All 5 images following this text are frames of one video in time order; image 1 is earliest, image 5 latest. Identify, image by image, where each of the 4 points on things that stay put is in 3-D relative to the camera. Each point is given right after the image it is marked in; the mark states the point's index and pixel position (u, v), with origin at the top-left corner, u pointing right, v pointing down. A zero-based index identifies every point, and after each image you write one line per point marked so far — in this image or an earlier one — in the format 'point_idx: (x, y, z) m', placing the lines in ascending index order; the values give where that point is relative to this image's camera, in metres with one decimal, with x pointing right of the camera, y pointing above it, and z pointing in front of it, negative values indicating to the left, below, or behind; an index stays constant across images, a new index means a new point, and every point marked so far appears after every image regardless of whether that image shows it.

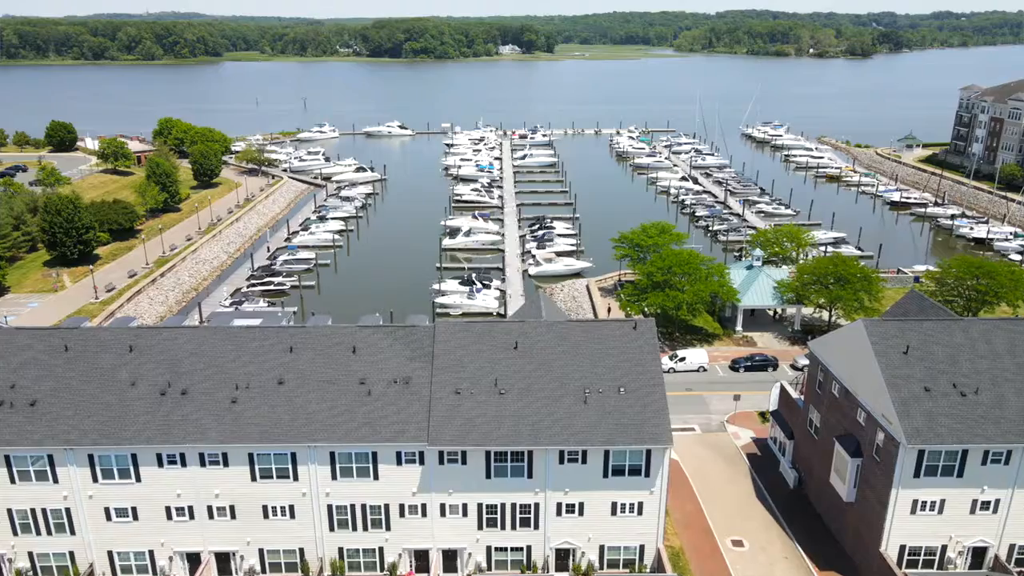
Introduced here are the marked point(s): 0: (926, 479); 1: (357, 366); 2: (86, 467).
0: (+9.0, -4.2, +16.1) m
1: (-3.5, -1.8, +16.8) m
2: (-9.1, -3.8, +15.7) m
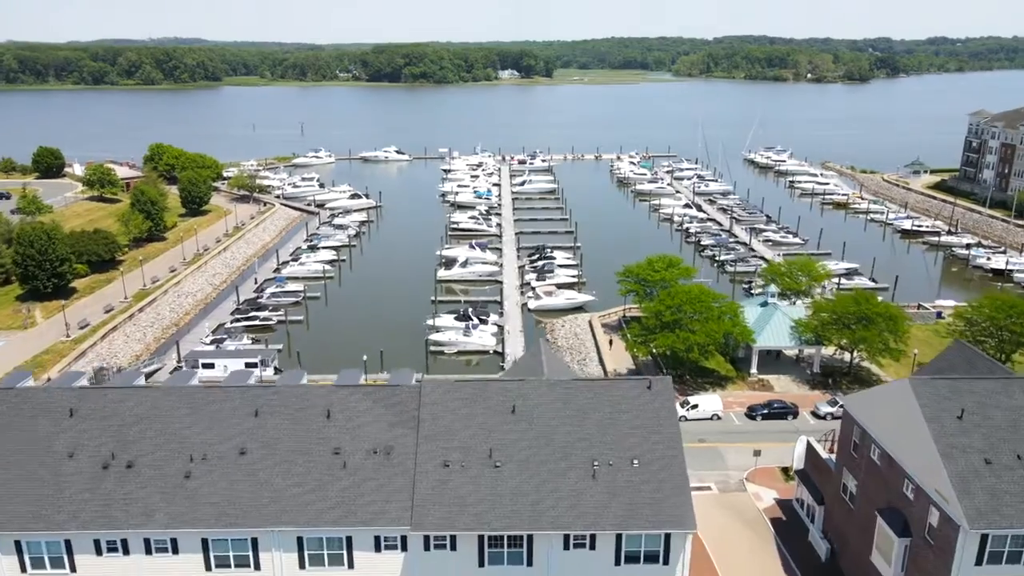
0: (+9.0, -5.2, +13.9) m
1: (-3.6, -2.9, +14.6) m
2: (-9.1, -4.9, +13.5) m
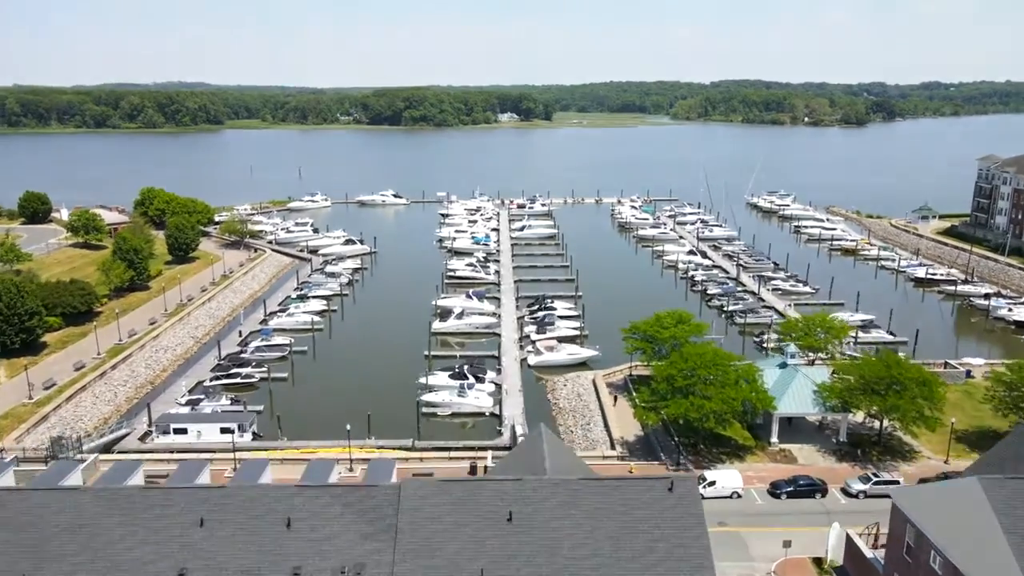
0: (+8.9, -6.6, +11.3) m
1: (-3.6, -4.3, +12.2) m
2: (-9.2, -6.2, +10.9) m
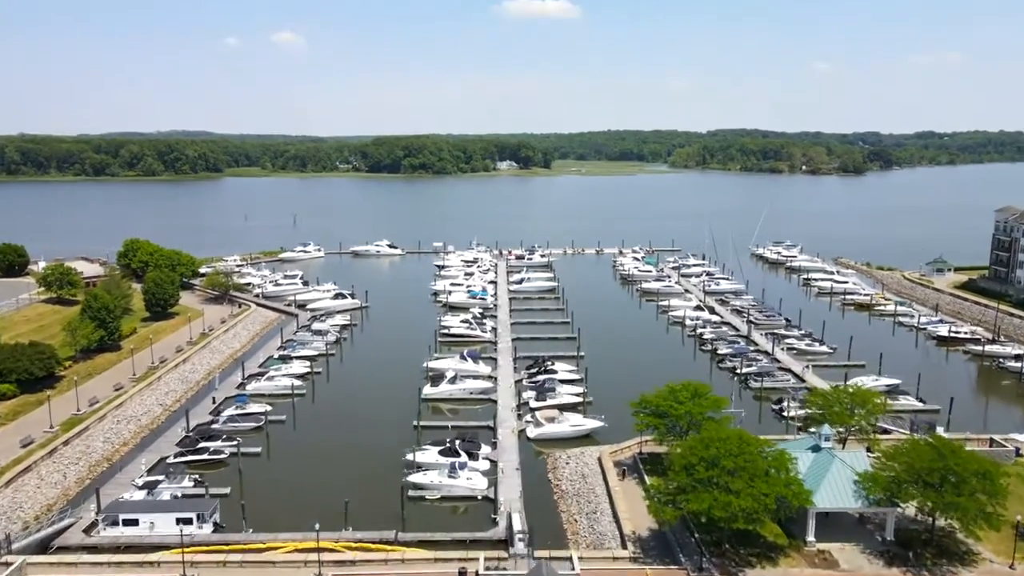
0: (+8.8, -8.0, +7.7) m
1: (-3.7, -5.7, +8.7) m
2: (-9.3, -7.6, +7.4) m
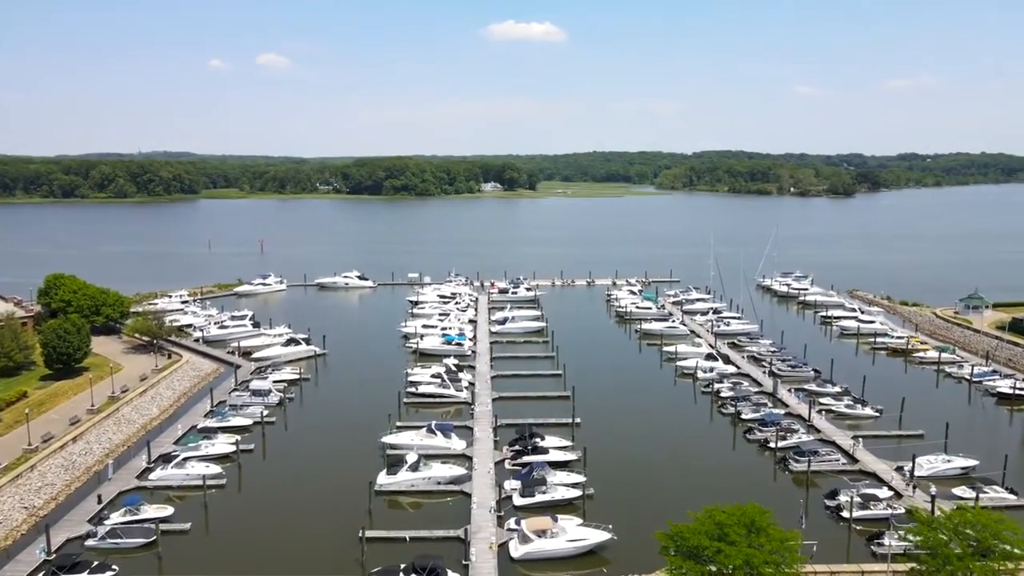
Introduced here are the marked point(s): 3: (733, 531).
0: (+8.5, -9.6, -1.0) m
1: (-4.0, -7.4, -0.2) m
2: (-9.5, -9.2, -1.7) m
3: (+5.7, -6.3, +19.4) m
